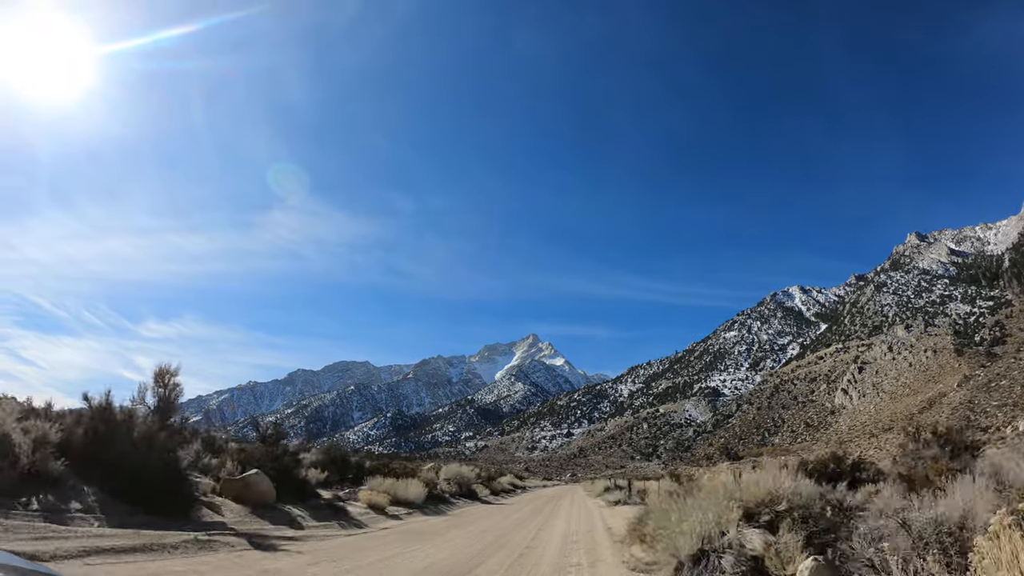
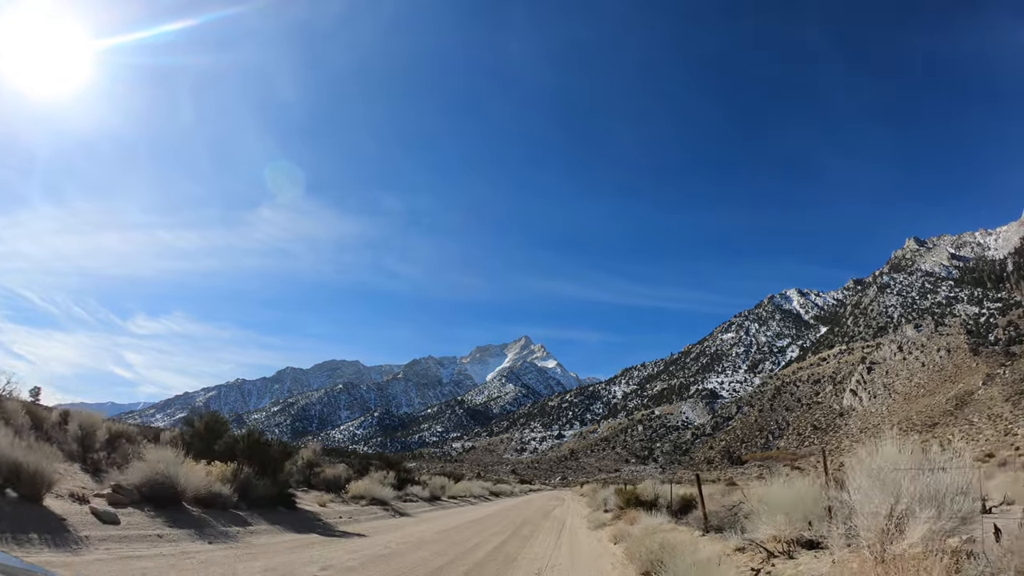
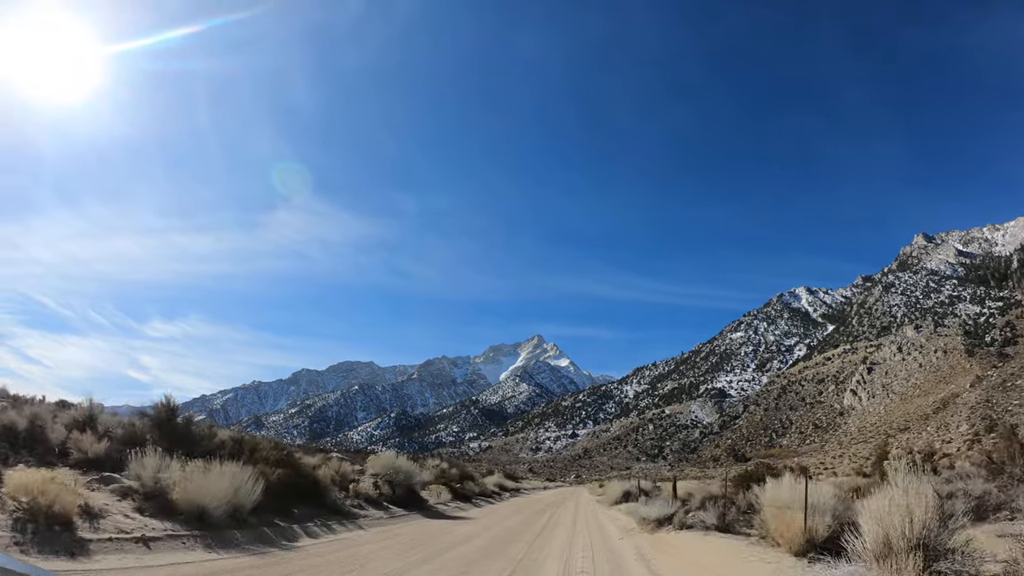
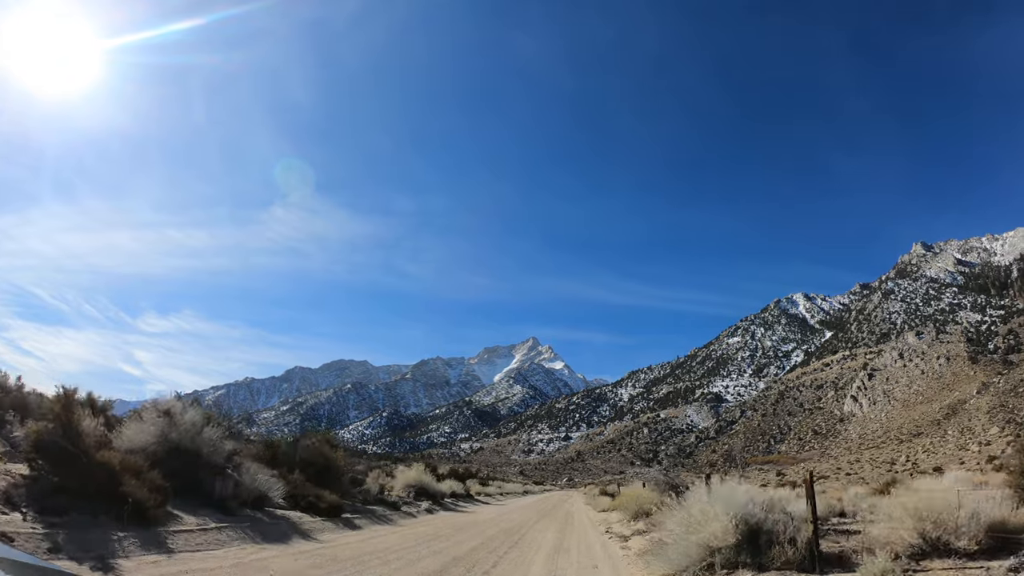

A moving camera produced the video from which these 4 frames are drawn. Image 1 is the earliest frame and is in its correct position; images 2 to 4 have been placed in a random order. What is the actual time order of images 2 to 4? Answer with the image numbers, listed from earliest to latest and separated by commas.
3, 4, 2
